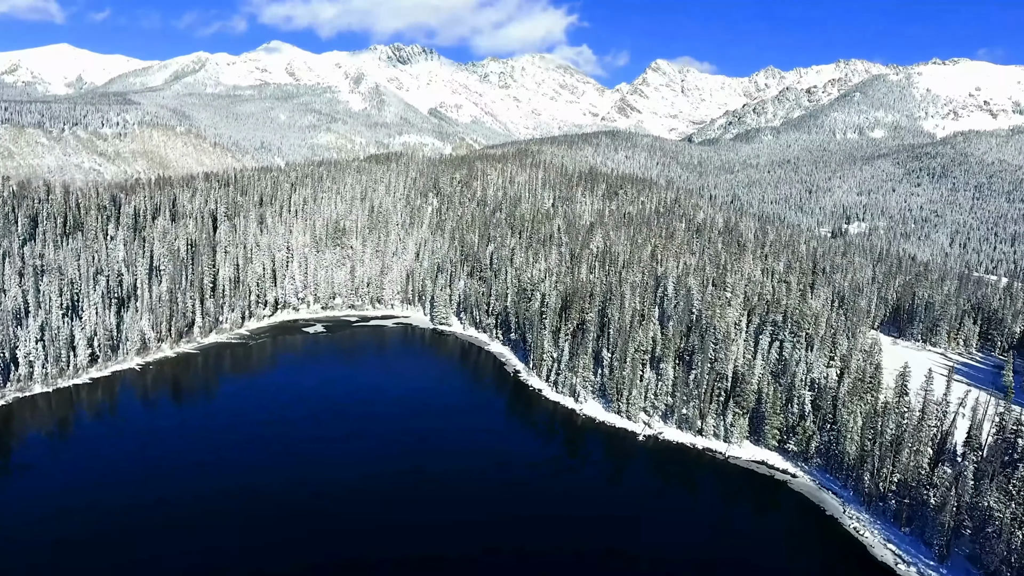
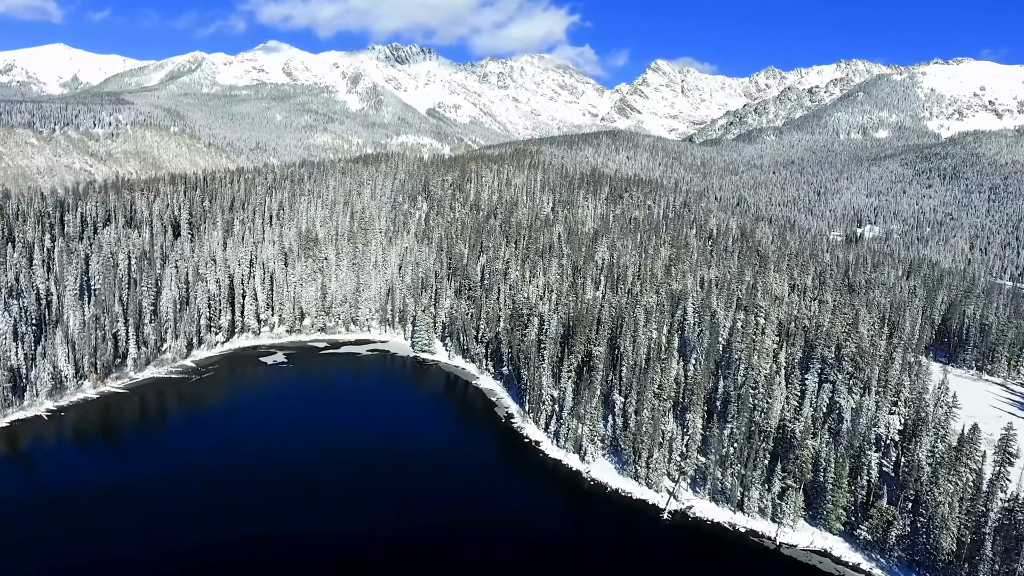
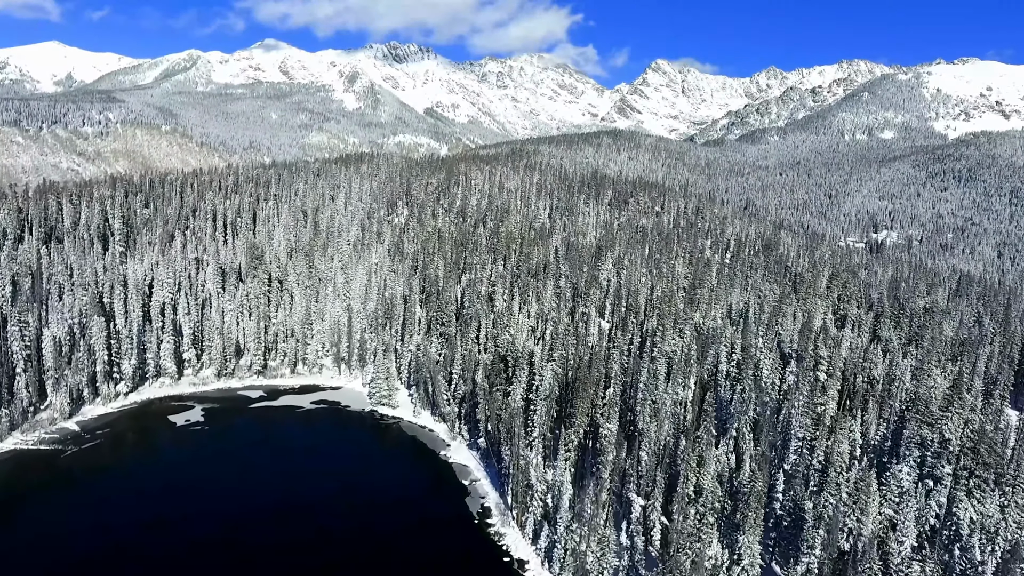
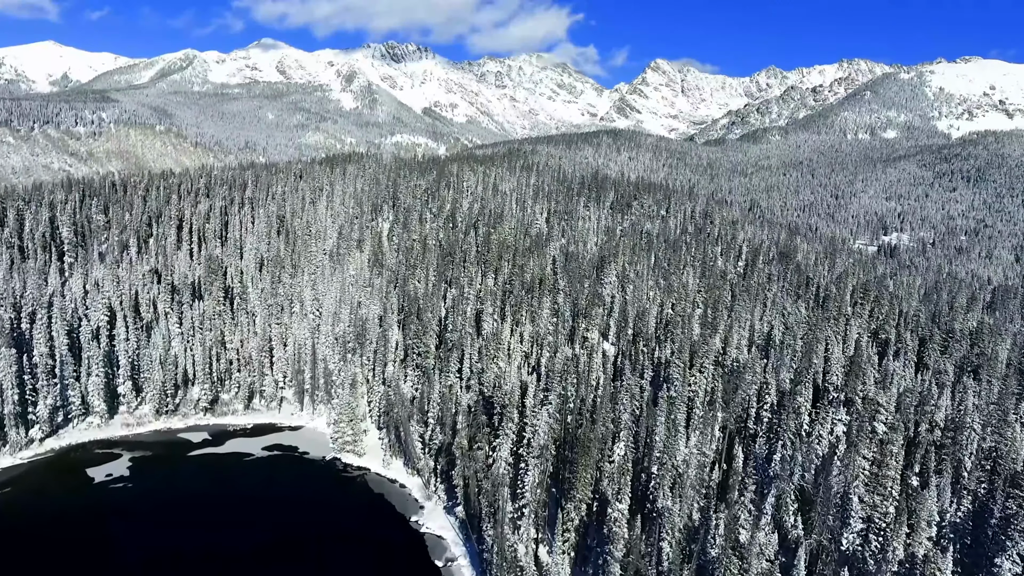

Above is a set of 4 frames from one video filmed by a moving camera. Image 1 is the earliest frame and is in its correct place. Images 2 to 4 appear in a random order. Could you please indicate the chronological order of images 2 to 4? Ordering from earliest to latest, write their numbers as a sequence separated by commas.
2, 3, 4
